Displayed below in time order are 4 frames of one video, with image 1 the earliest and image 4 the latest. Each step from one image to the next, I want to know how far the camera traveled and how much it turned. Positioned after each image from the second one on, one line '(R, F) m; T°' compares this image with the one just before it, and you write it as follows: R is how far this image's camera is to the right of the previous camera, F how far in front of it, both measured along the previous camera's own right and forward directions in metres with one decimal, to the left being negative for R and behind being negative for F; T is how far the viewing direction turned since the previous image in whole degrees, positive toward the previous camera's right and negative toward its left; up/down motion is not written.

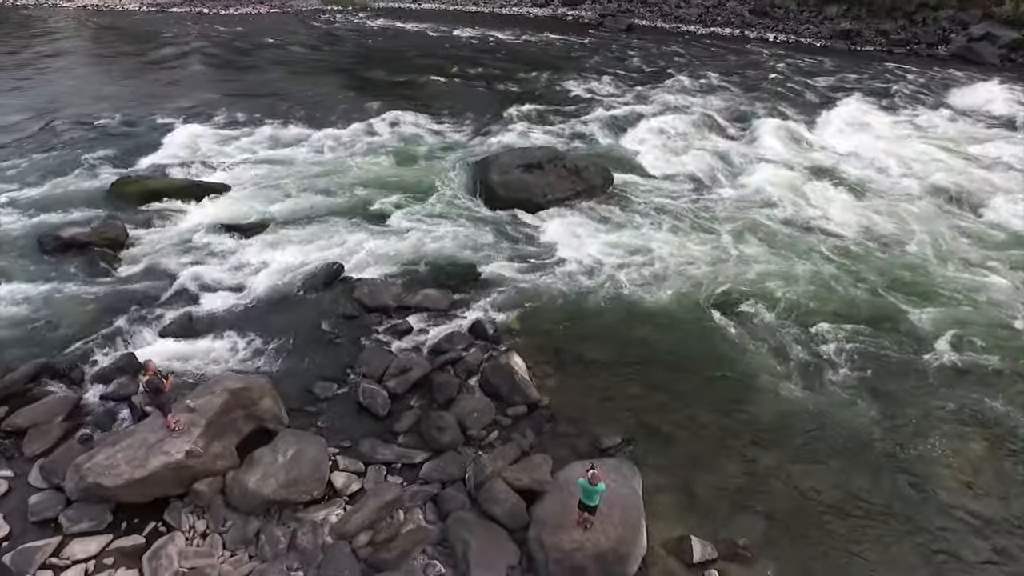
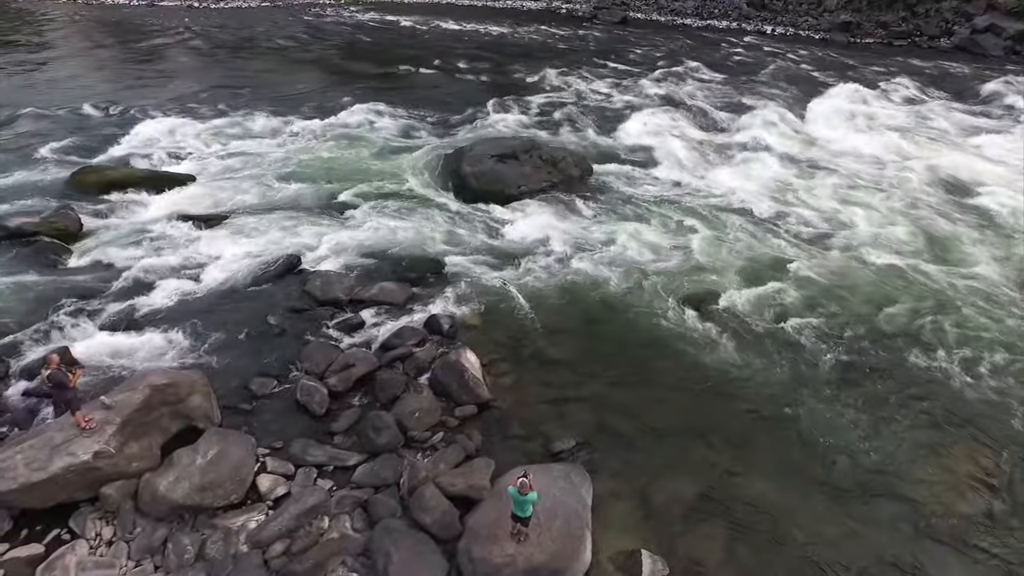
(+1.0, +0.8) m; -1°
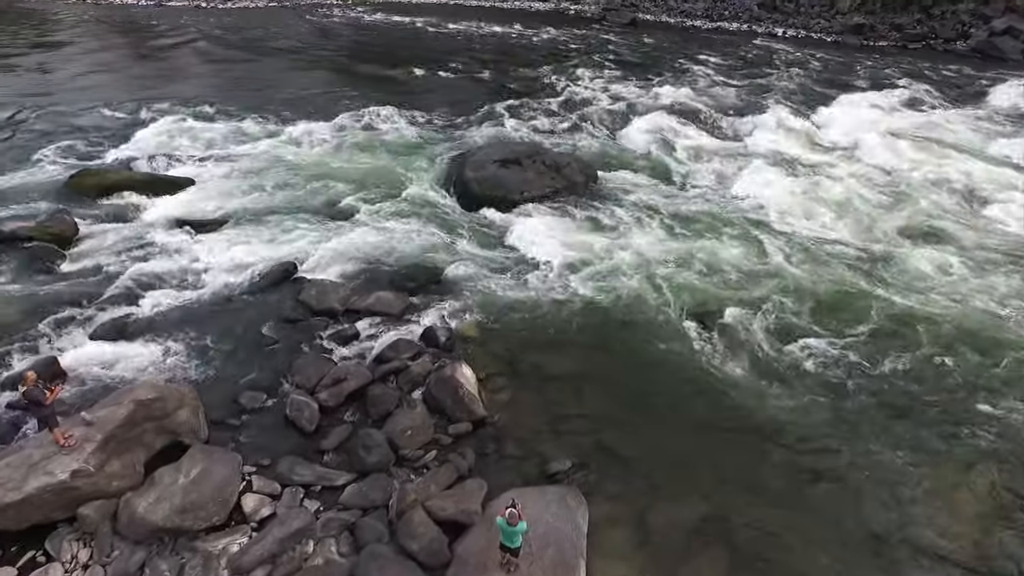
(+0.2, +0.4) m; -1°
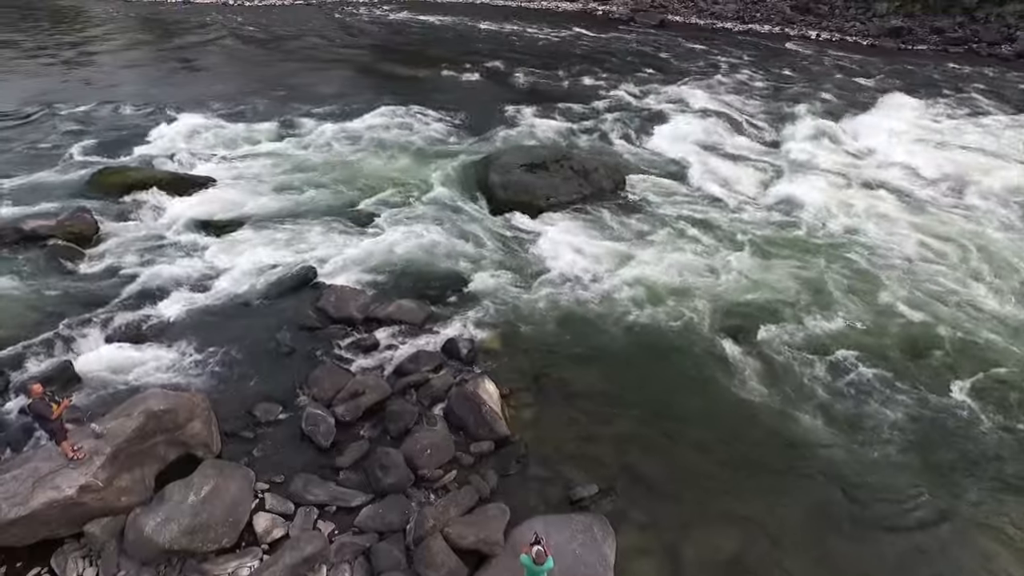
(-0.1, +0.5) m; -2°
